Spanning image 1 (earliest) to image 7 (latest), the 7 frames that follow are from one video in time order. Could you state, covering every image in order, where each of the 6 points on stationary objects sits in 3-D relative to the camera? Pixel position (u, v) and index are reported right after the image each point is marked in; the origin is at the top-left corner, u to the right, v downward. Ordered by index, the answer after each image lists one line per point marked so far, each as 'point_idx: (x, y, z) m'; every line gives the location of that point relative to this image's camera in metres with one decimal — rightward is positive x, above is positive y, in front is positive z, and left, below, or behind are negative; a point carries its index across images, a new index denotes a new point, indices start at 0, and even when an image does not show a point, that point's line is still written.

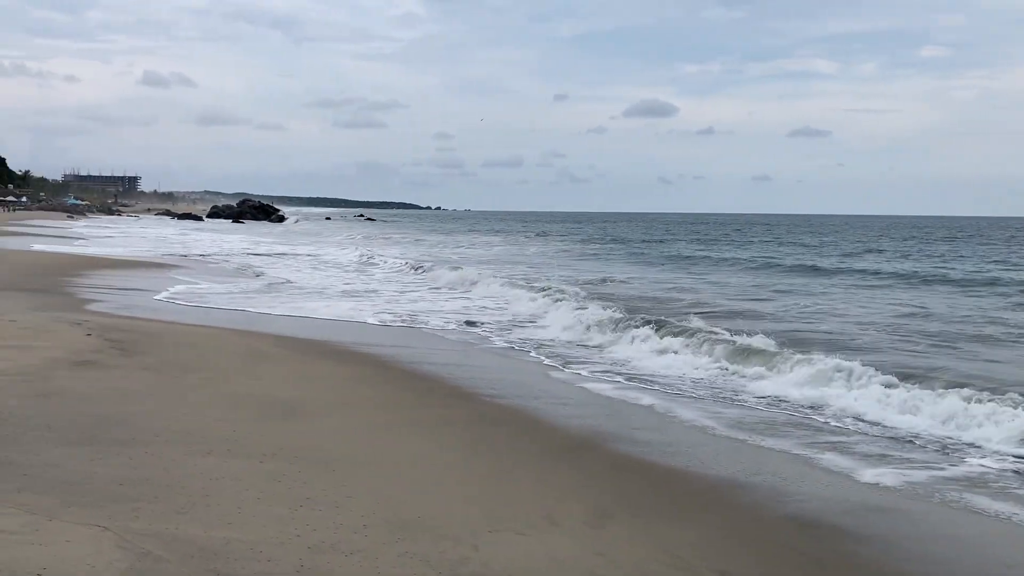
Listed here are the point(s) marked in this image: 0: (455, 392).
0: (-0.4, -0.8, +7.4) m
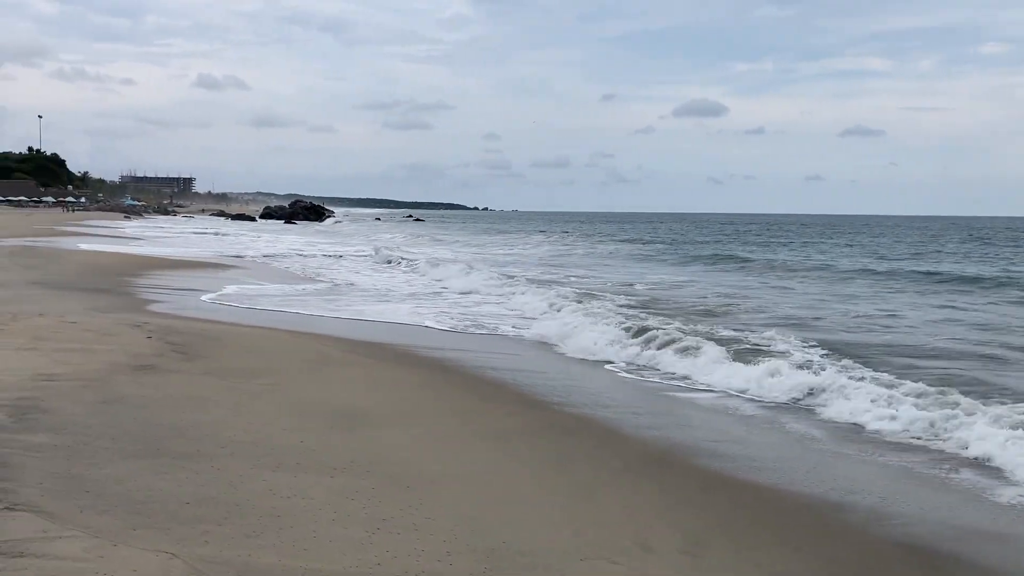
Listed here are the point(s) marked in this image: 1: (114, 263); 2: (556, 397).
0: (+0.1, -0.8, +7.1) m
1: (-7.8, +0.5, +18.8) m
2: (+0.4, -0.9, +7.8) m
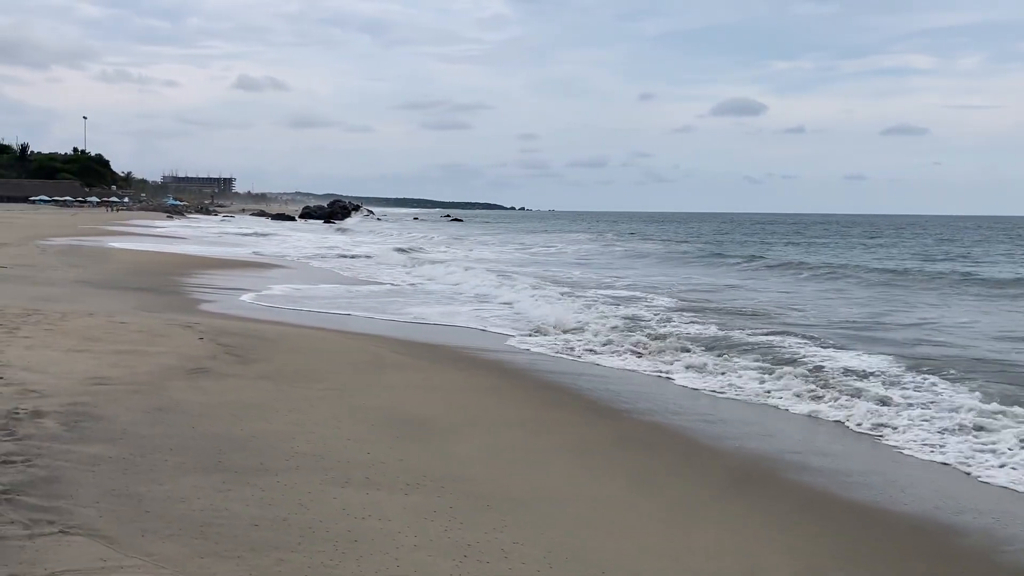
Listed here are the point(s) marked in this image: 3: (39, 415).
0: (+0.6, -0.8, +6.8) m
1: (-6.9, +0.5, +18.7) m
2: (+0.9, -0.9, +7.4) m
3: (-2.1, -0.6, +4.3) m
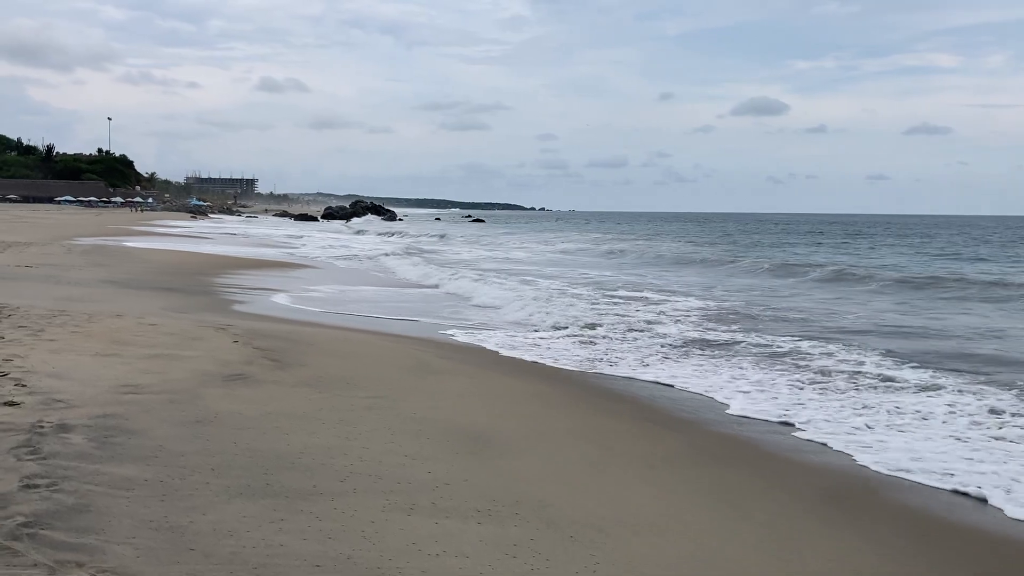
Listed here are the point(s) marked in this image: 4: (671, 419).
0: (+0.9, -0.8, +6.3) m
1: (-6.2, +0.5, +18.3) m
2: (+1.2, -0.9, +6.9) m
3: (-1.8, -0.6, +3.9) m
4: (+1.0, -0.8, +6.2) m
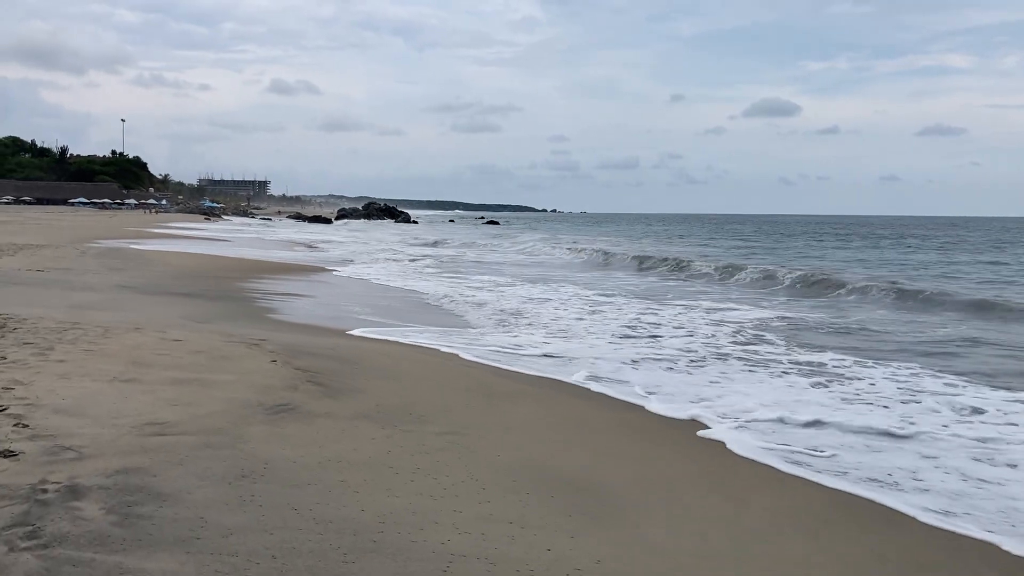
0: (+1.4, -0.9, +5.3) m
1: (-5.6, +0.4, +17.4) m
2: (+1.7, -0.9, +5.9) m
3: (-1.3, -0.6, +2.9) m
4: (+1.5, -0.9, +5.2) m
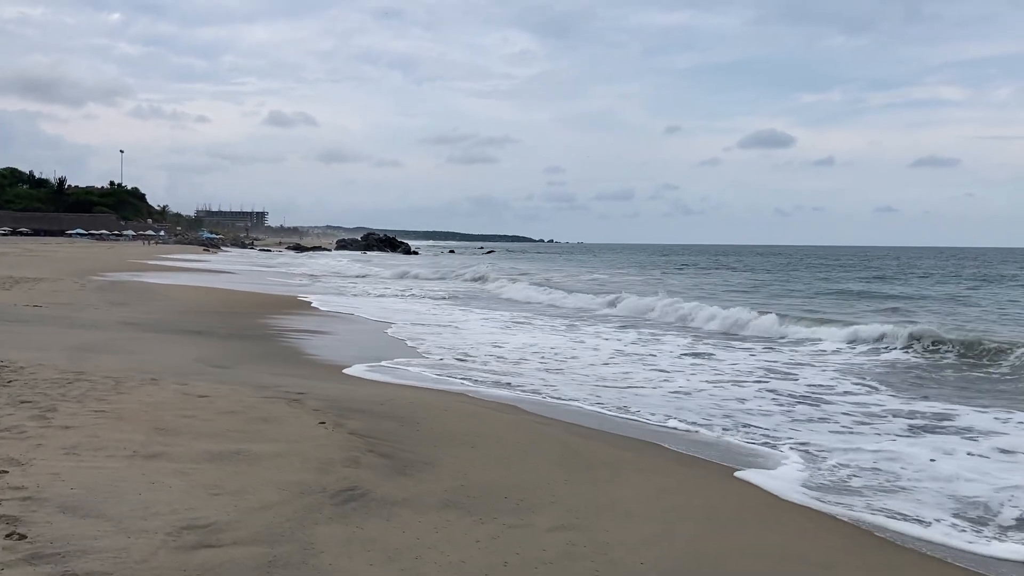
0: (+1.9, -1.1, +4.3) m
1: (-5.1, -0.2, +16.4) m
2: (+2.2, -1.2, +4.9) m
3: (-0.8, -0.8, +1.9) m
4: (+2.0, -1.1, +4.2) m
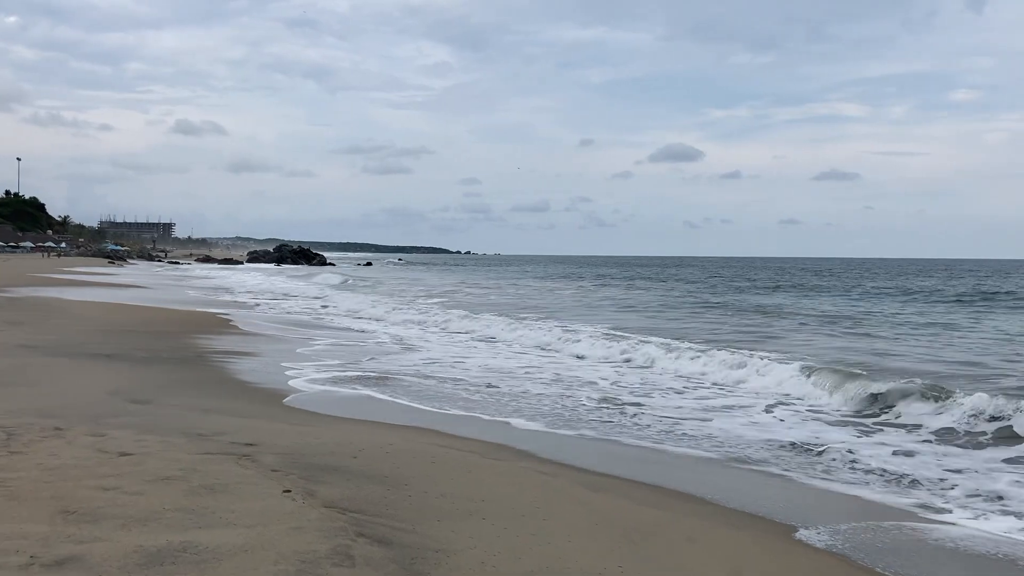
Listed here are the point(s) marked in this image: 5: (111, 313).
0: (+2.1, -1.2, +3.3) m
1: (-6.0, -0.5, +14.9) m
2: (+2.3, -1.3, +4.0) m
3: (-0.5, -0.9, +0.8) m
4: (+2.2, -1.2, +3.3) m
5: (-6.6, -0.4, +15.7) m
